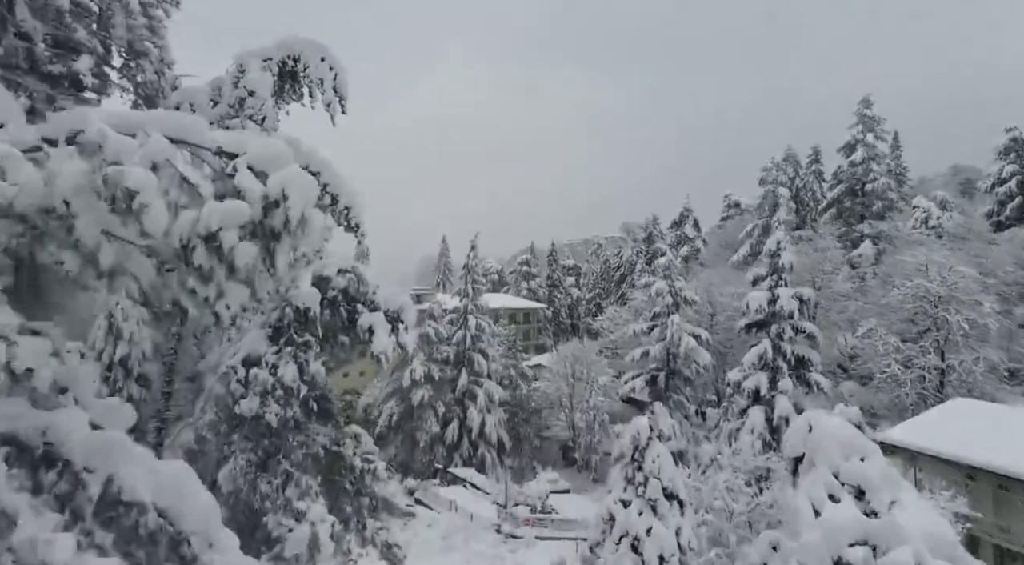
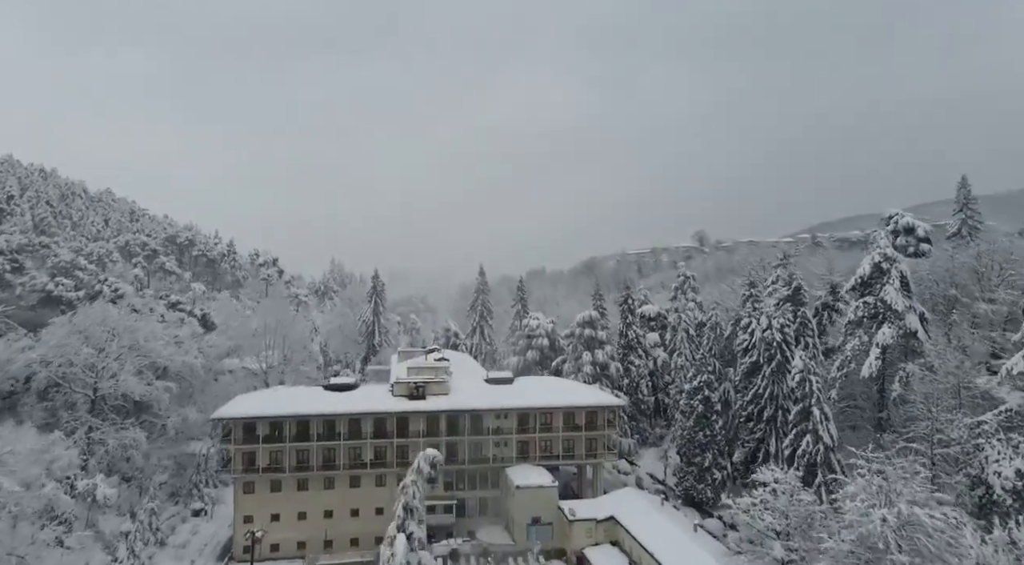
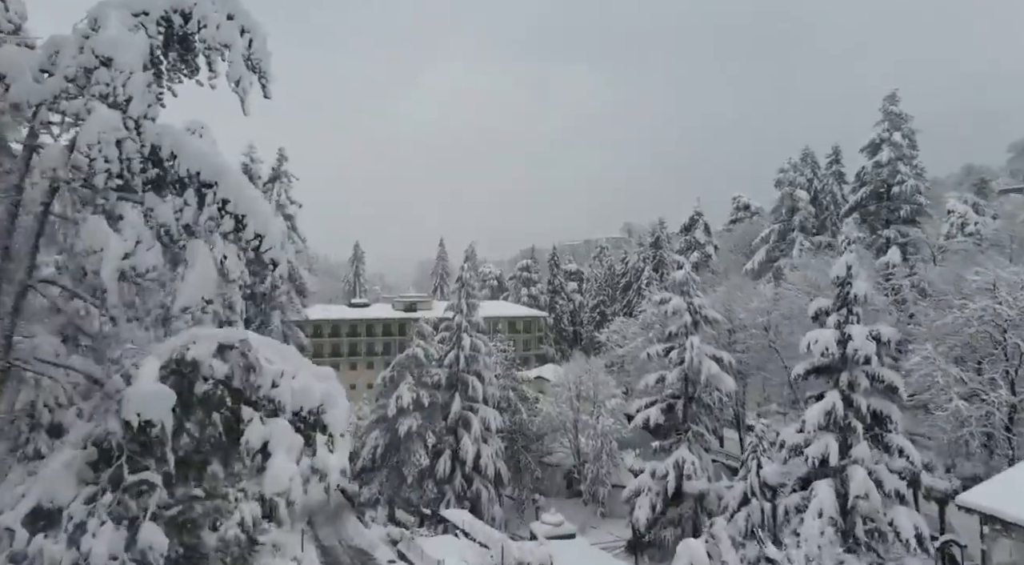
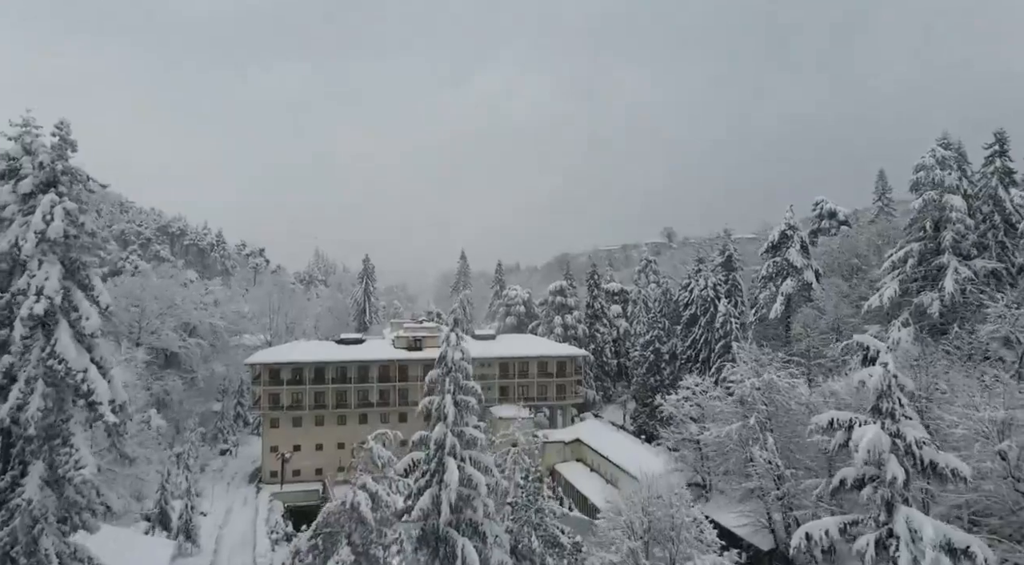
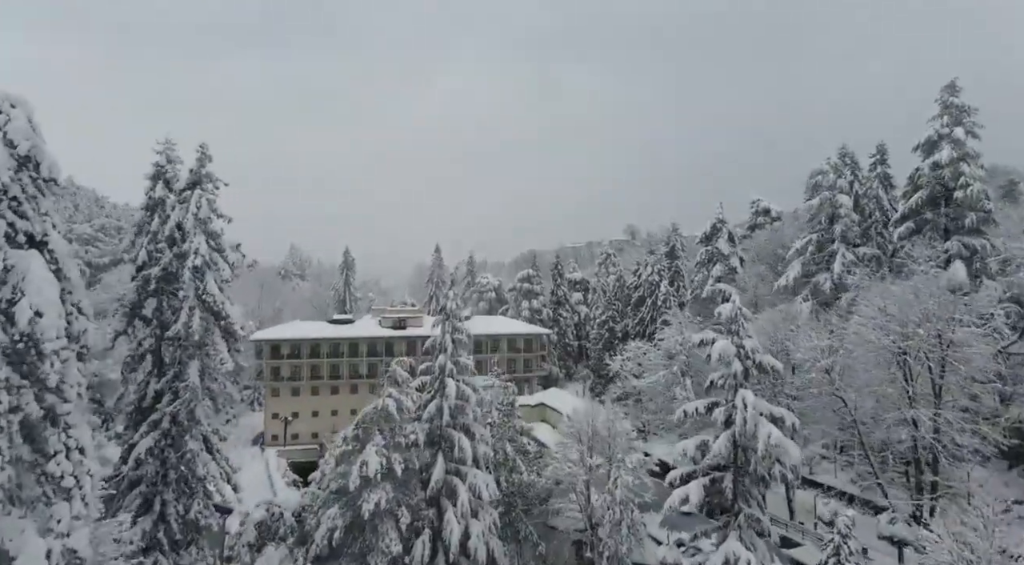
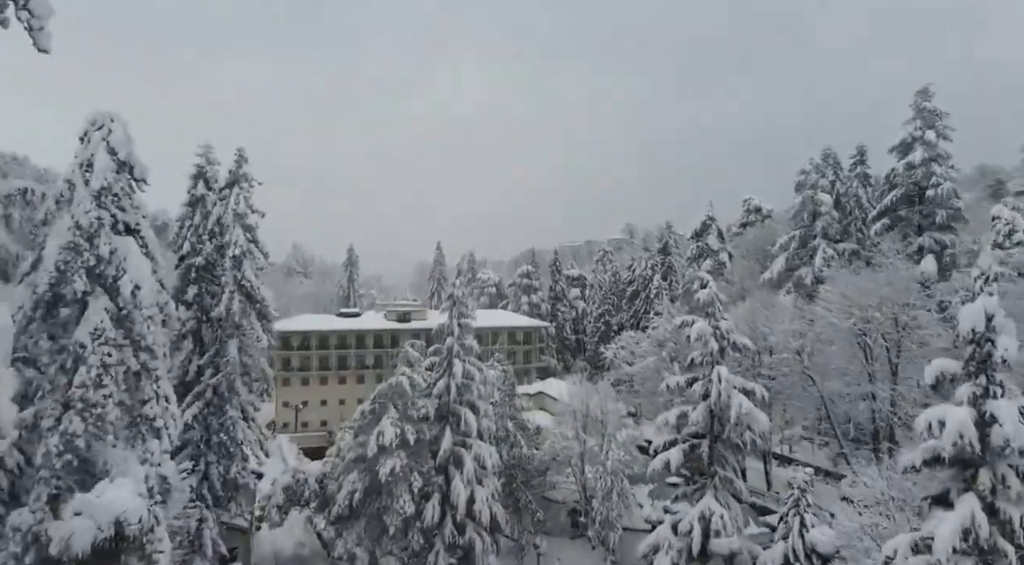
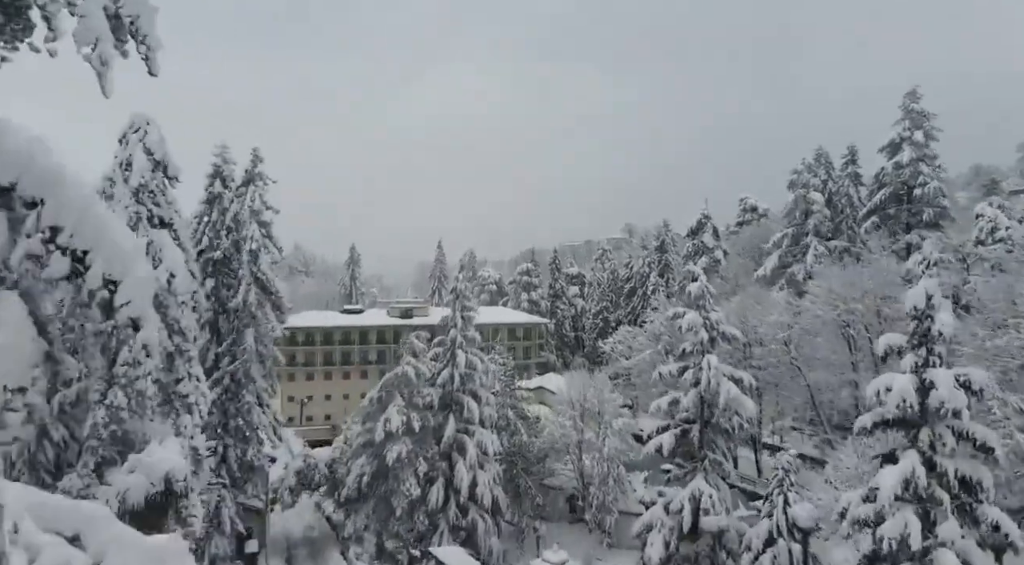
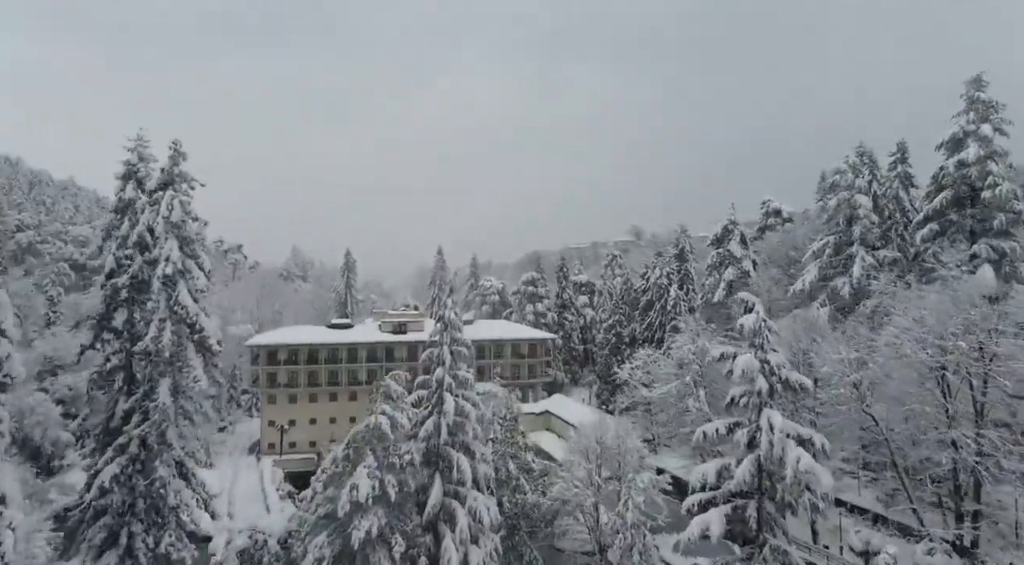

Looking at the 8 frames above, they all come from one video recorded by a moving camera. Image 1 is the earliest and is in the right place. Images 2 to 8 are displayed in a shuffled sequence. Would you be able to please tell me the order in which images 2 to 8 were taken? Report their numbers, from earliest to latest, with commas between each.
3, 7, 6, 5, 8, 4, 2
